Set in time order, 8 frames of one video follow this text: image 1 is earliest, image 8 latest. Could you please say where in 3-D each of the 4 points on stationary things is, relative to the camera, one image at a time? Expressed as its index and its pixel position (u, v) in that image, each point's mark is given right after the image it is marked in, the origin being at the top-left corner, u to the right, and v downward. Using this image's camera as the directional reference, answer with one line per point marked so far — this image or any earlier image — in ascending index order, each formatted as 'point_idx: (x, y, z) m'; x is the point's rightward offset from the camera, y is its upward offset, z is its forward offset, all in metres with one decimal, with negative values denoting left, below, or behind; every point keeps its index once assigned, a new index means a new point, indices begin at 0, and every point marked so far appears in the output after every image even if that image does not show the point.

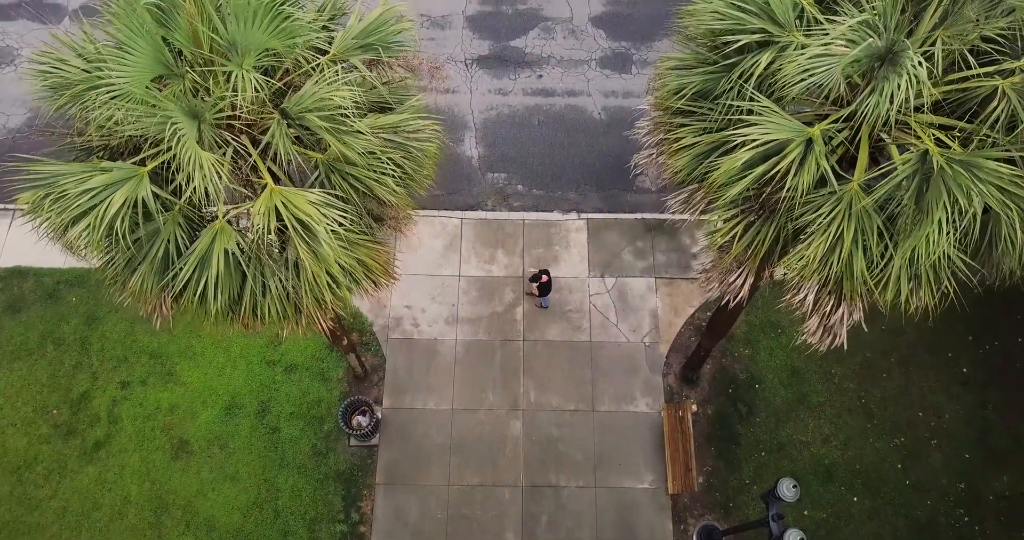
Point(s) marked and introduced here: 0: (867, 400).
0: (+4.5, -1.7, +8.2) m
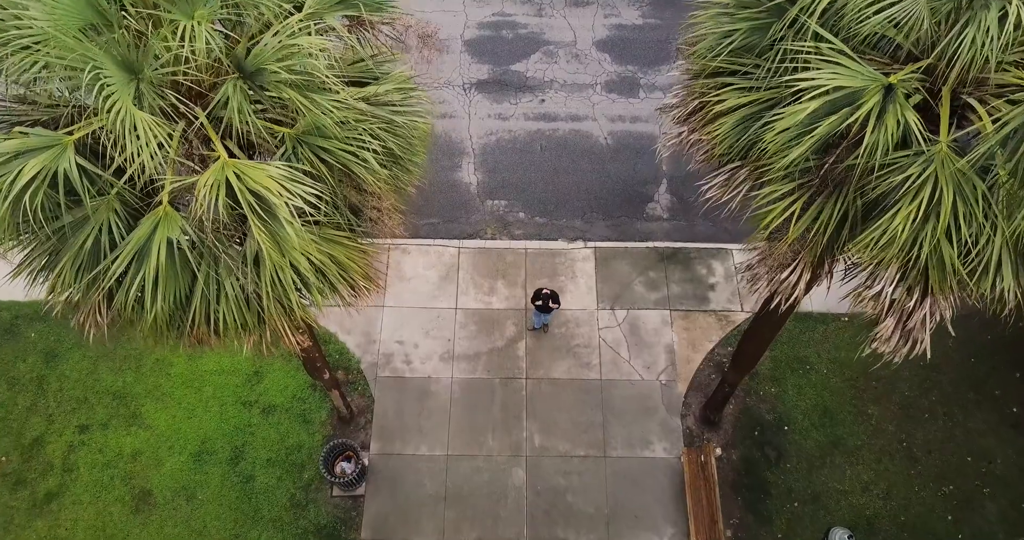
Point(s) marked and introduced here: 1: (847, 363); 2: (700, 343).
0: (+4.6, -2.0, +7.3) m
1: (+4.1, -1.1, +7.8) m
2: (+2.3, -0.9, +7.9) m
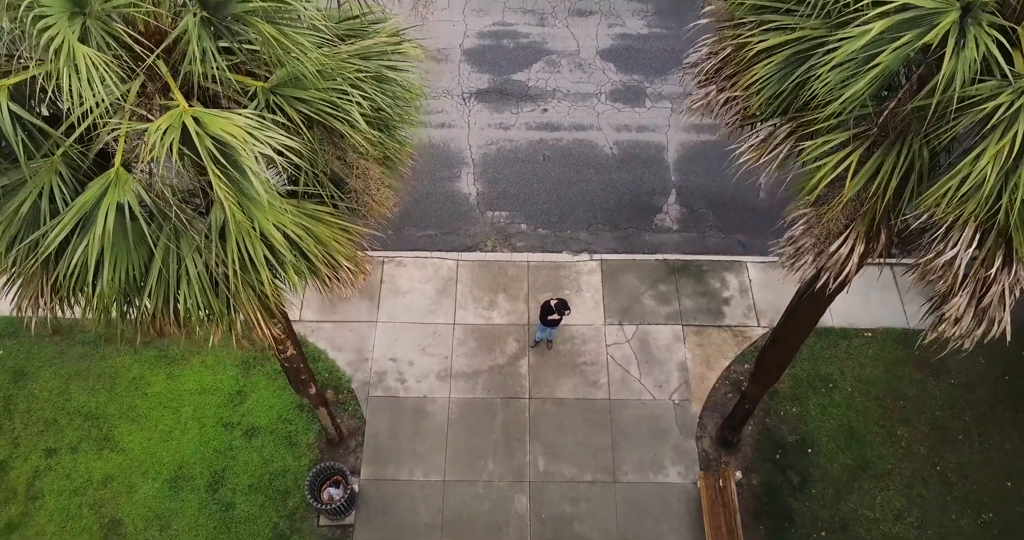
0: (+4.6, -2.1, +6.8) m
1: (+4.2, -1.3, +7.3) m
2: (+2.4, -1.1, +7.4) m
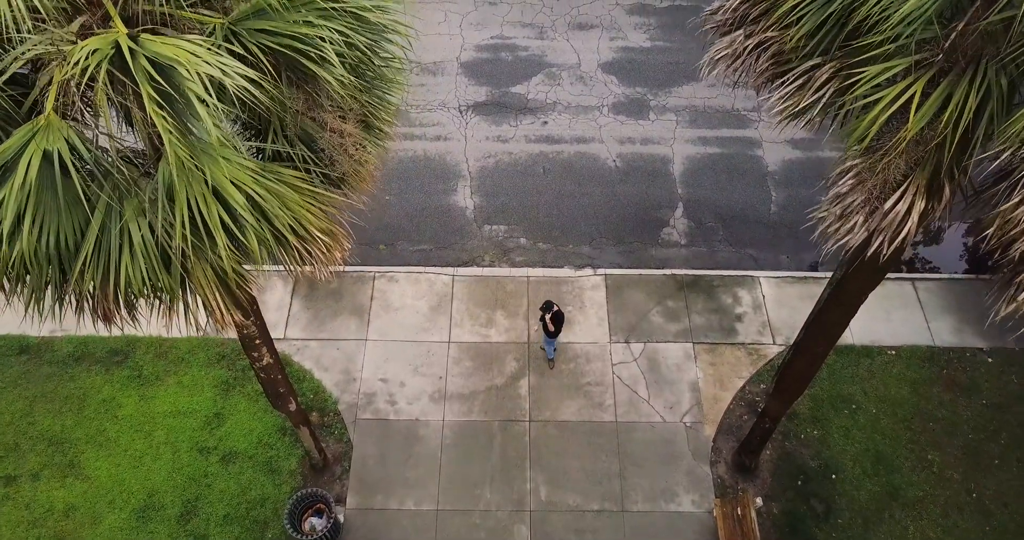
0: (+4.6, -2.2, +6.2) m
1: (+4.1, -1.4, +6.8) m
2: (+2.3, -1.2, +6.9) m
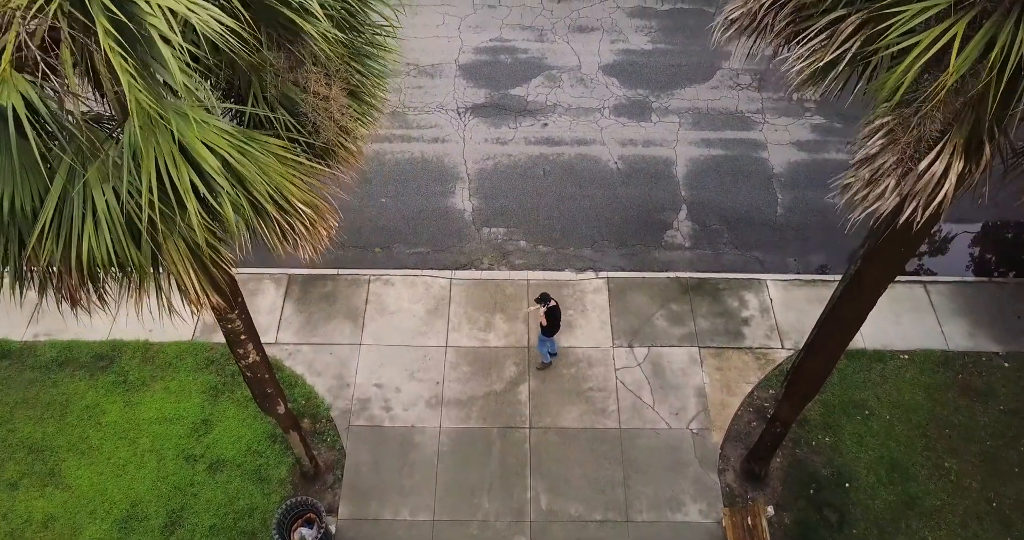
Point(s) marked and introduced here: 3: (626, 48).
0: (+4.6, -2.2, +6.0) m
1: (+4.1, -1.4, +6.6) m
2: (+2.3, -1.2, +6.7) m
3: (+1.7, +3.3, +9.3) m
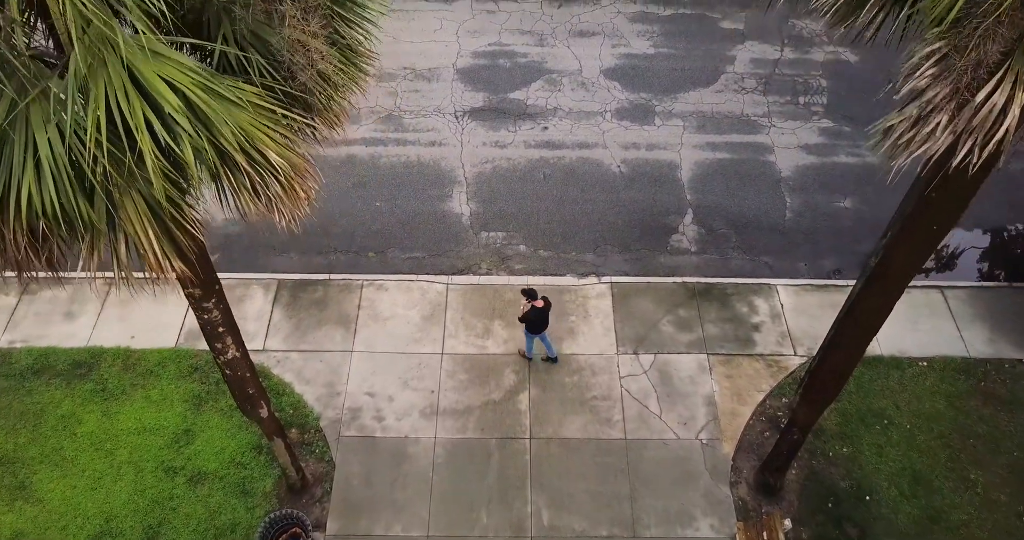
0: (+4.6, -2.2, +5.6) m
1: (+4.1, -1.4, +6.2) m
2: (+2.3, -1.2, +6.4) m
3: (+1.6, +3.1, +9.1) m
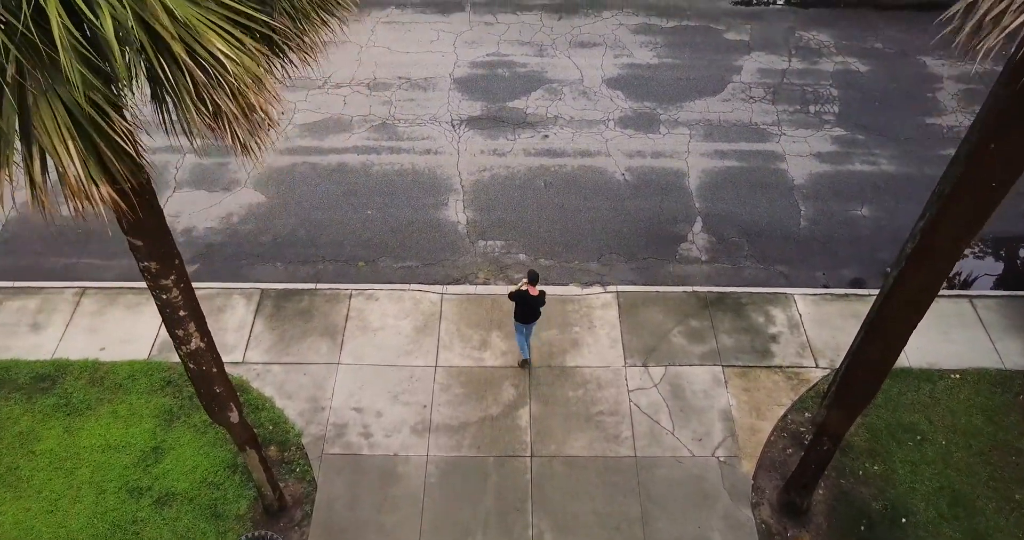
0: (+4.6, -2.2, +5.1) m
1: (+4.1, -1.4, +5.7) m
2: (+2.3, -1.3, +5.9) m
3: (+1.6, +2.9, +8.9) m
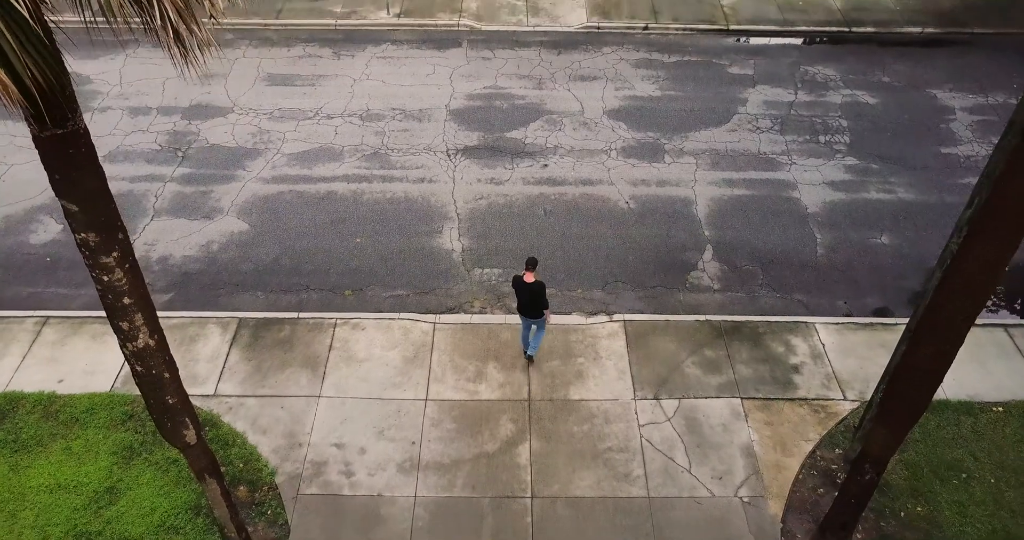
0: (+4.6, -2.2, +4.4) m
1: (+4.1, -1.6, +5.2) m
2: (+2.3, -1.4, +5.3) m
3: (+1.6, +2.4, +8.7) m
